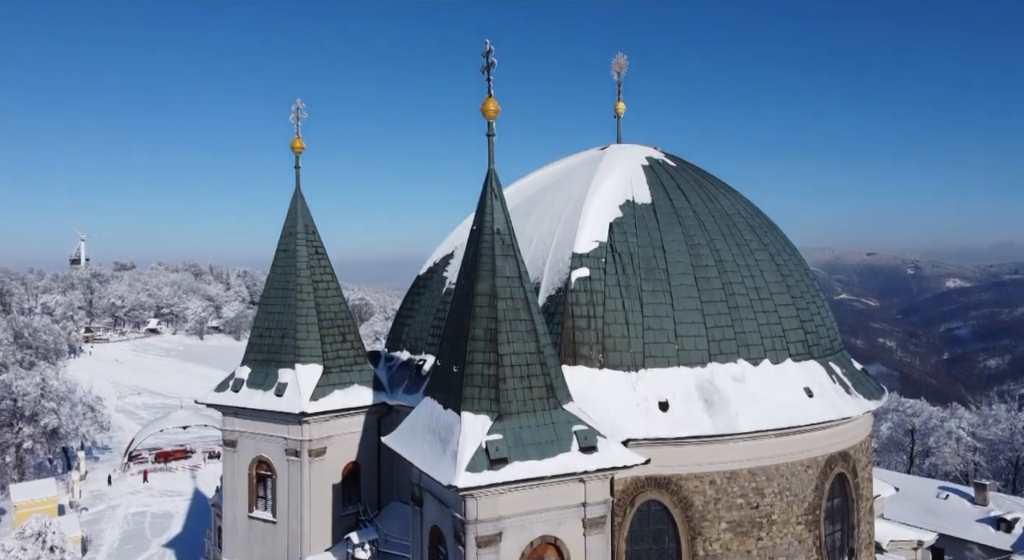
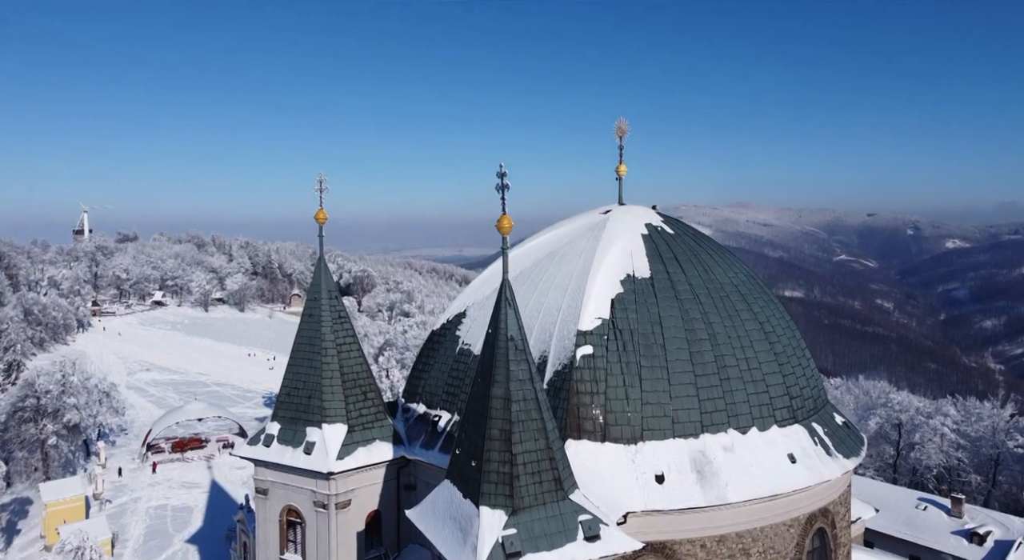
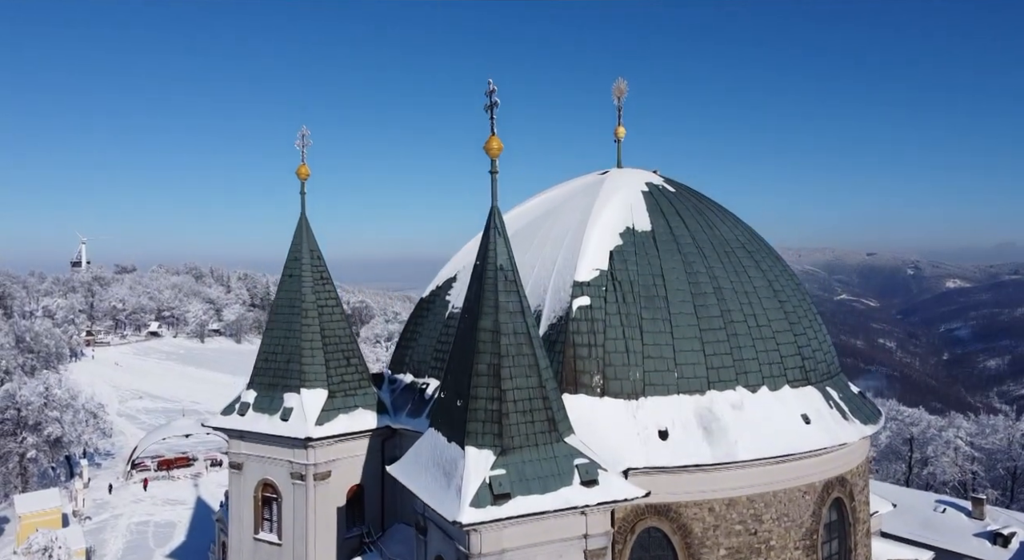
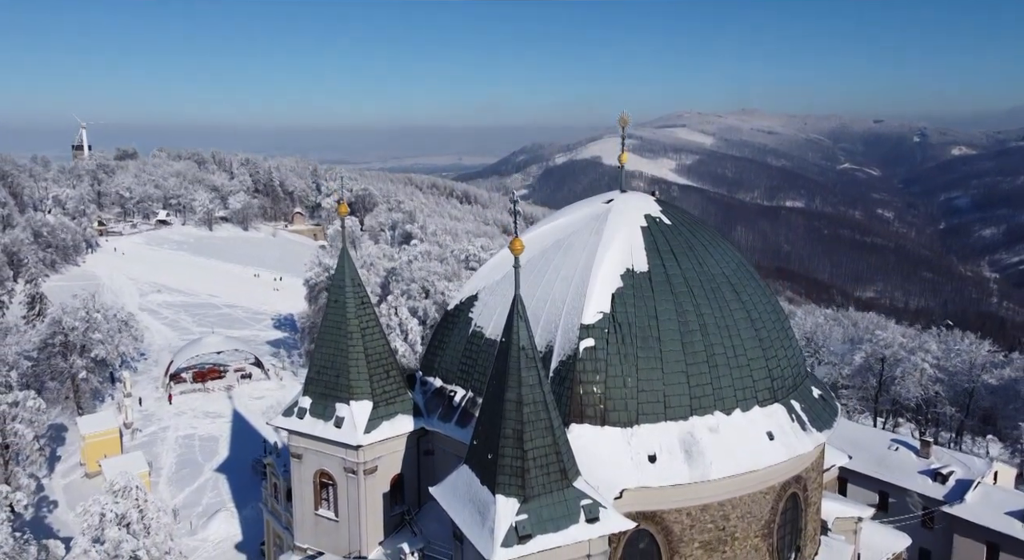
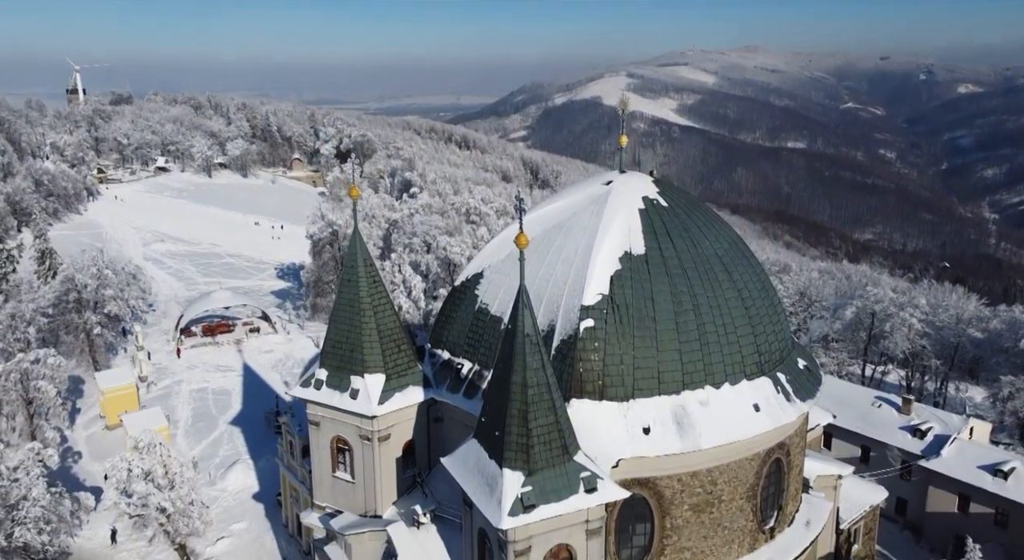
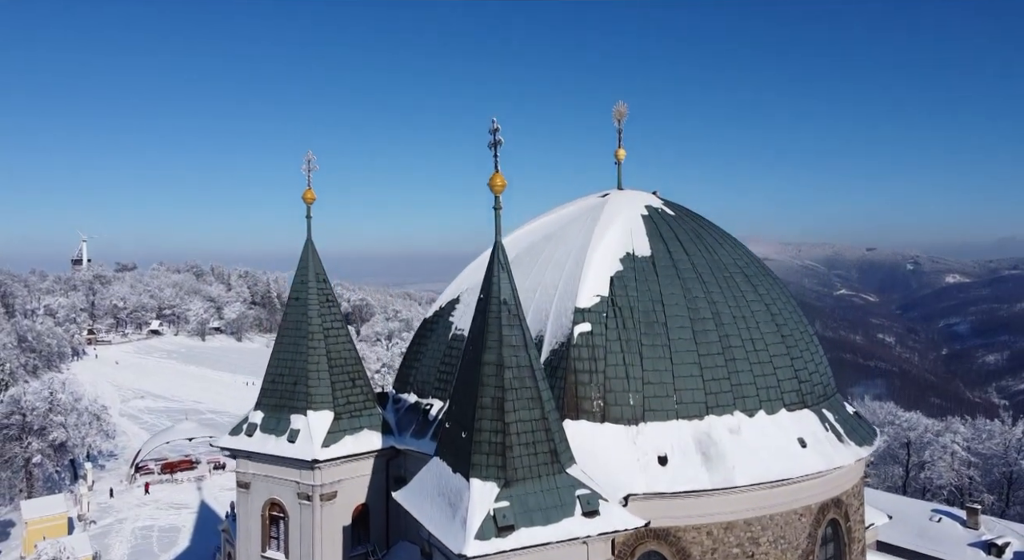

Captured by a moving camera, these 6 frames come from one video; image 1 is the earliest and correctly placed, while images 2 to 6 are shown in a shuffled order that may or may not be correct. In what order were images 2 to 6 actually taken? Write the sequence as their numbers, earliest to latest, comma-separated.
3, 6, 2, 4, 5
